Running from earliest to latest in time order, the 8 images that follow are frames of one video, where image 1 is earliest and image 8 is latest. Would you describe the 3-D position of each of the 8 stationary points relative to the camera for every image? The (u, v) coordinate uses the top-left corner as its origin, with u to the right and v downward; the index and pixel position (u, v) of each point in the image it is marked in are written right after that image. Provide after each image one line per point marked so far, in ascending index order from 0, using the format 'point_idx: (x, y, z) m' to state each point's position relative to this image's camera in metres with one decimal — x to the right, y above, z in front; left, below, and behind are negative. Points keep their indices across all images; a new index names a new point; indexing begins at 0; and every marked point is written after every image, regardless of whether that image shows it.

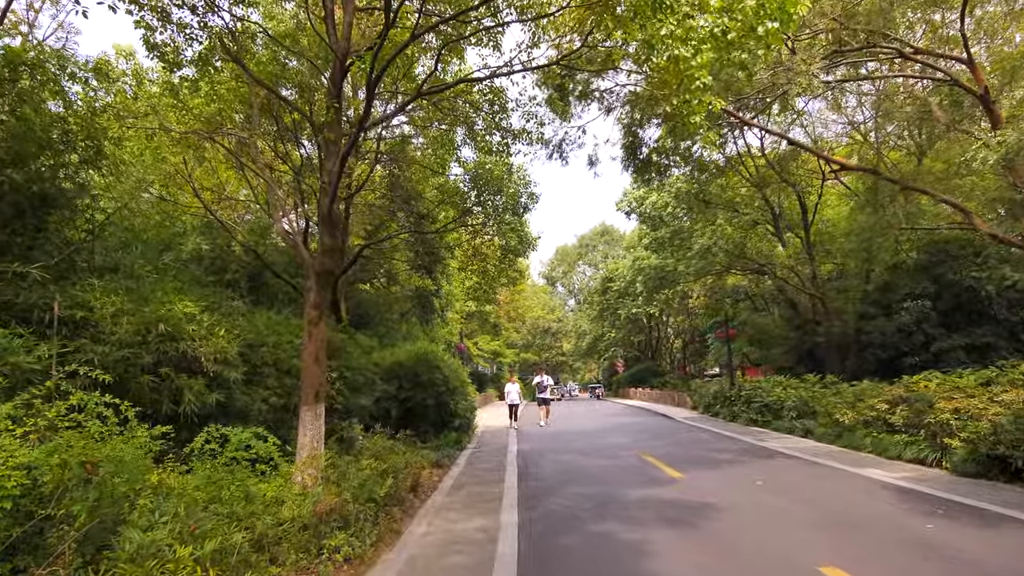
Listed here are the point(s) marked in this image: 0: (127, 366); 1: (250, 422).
0: (-4.5, -0.9, +6.3) m
1: (-3.7, -1.9, +7.6) m
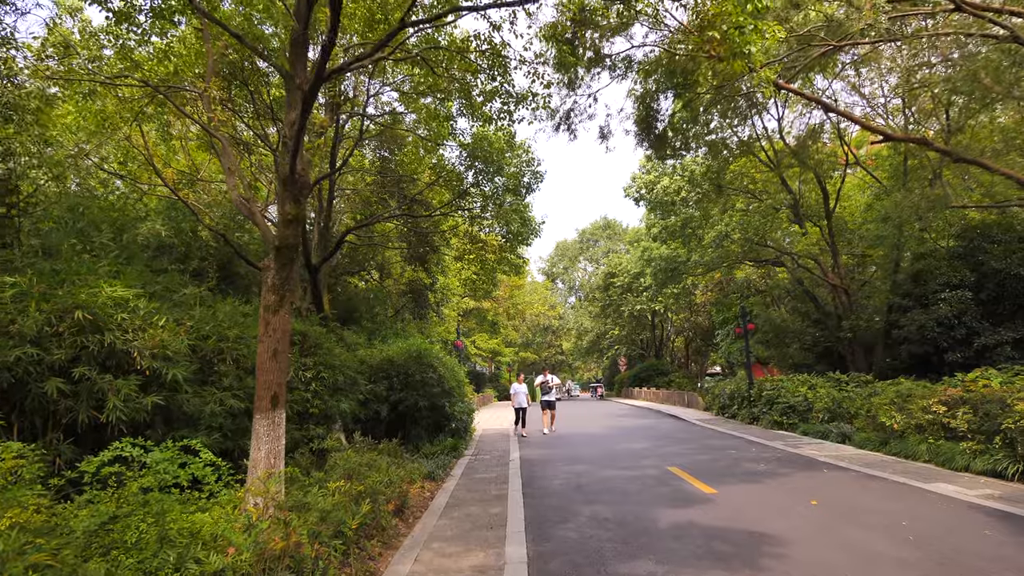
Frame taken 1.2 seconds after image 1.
0: (-4.4, -0.7, +5.0) m
1: (-3.6, -1.7, +6.3) m
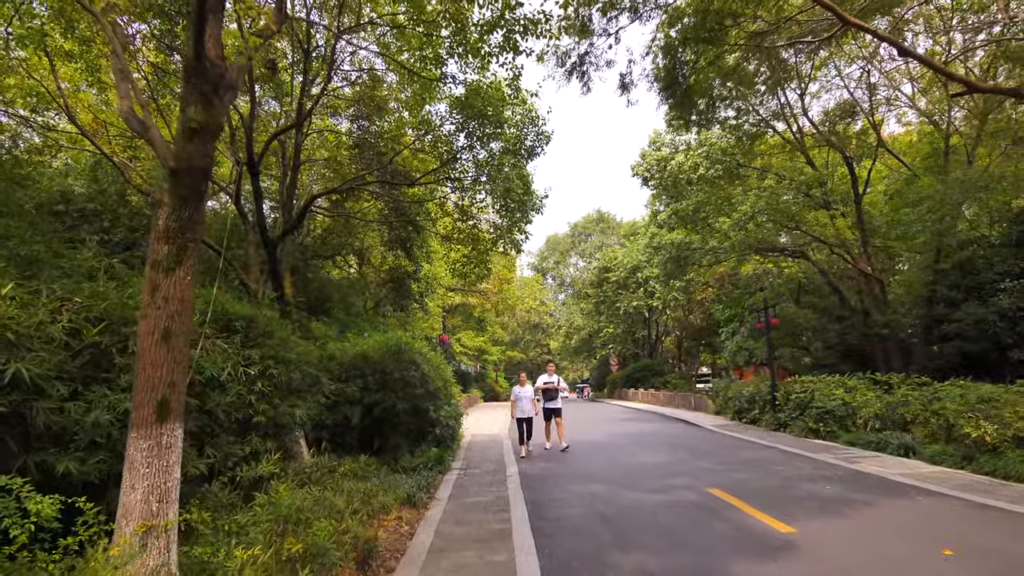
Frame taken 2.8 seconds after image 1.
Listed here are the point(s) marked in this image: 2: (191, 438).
0: (-4.3, -0.3, +3.0) m
1: (-3.5, -1.3, +4.3) m
2: (-3.4, -1.6, +5.8) m
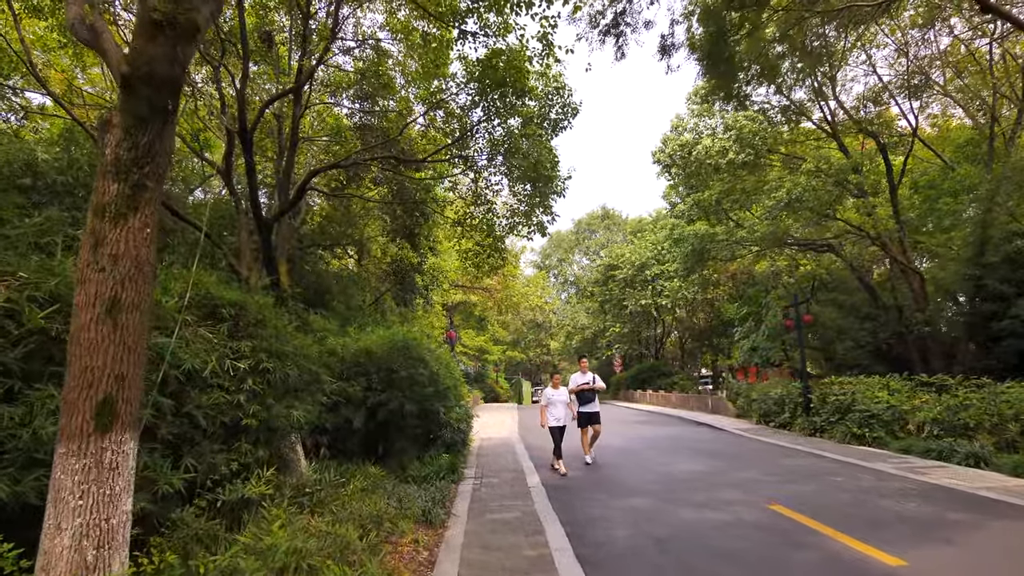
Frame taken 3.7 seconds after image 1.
0: (-3.8, -0.1, +1.9) m
1: (-3.1, -1.1, +3.3) m
2: (-3.0, -1.4, +4.7) m
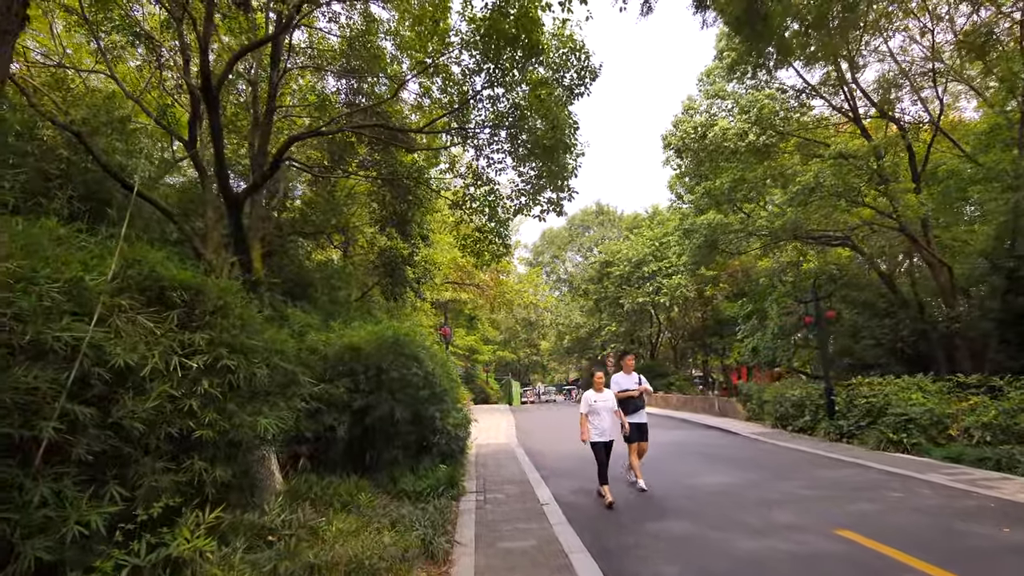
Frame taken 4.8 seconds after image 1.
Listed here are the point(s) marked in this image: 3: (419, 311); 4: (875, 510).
0: (-3.6, +0.1, +0.7) m
1: (-2.8, -0.9, +2.1) m
2: (-2.8, -1.2, +3.6) m
3: (-3.1, -0.8, +17.9) m
4: (+4.2, -2.5, +6.2) m
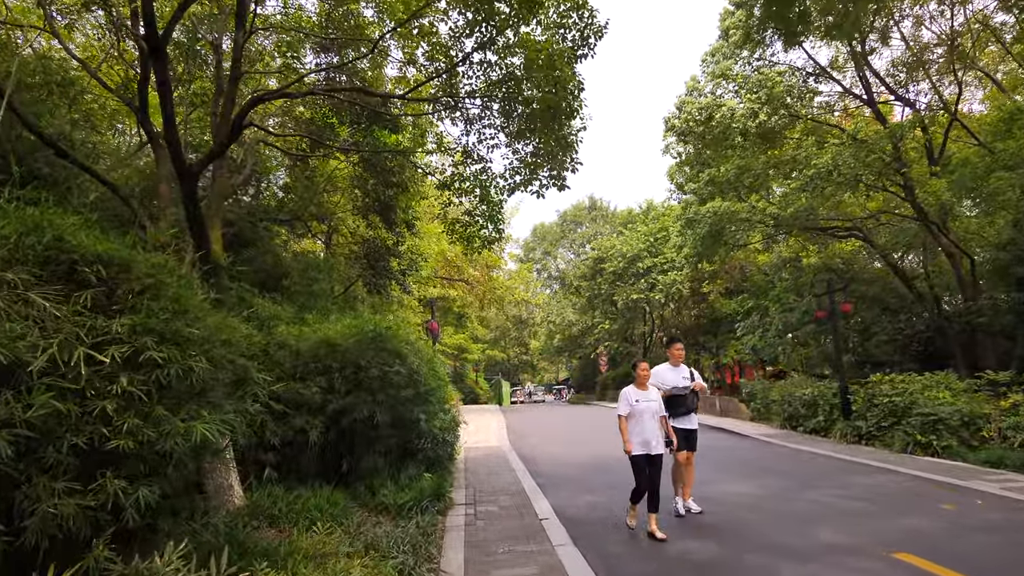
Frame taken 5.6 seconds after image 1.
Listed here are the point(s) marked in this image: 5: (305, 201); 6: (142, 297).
0: (-3.5, +0.3, -0.2) m
1: (-2.8, -0.7, +1.1) m
2: (-2.8, -1.0, +2.6) m
3: (-3.4, -0.6, +17.0) m
4: (+4.1, -2.3, +5.3) m
5: (-4.4, +1.9, +11.6) m
6: (-2.7, -0.1, +4.0) m
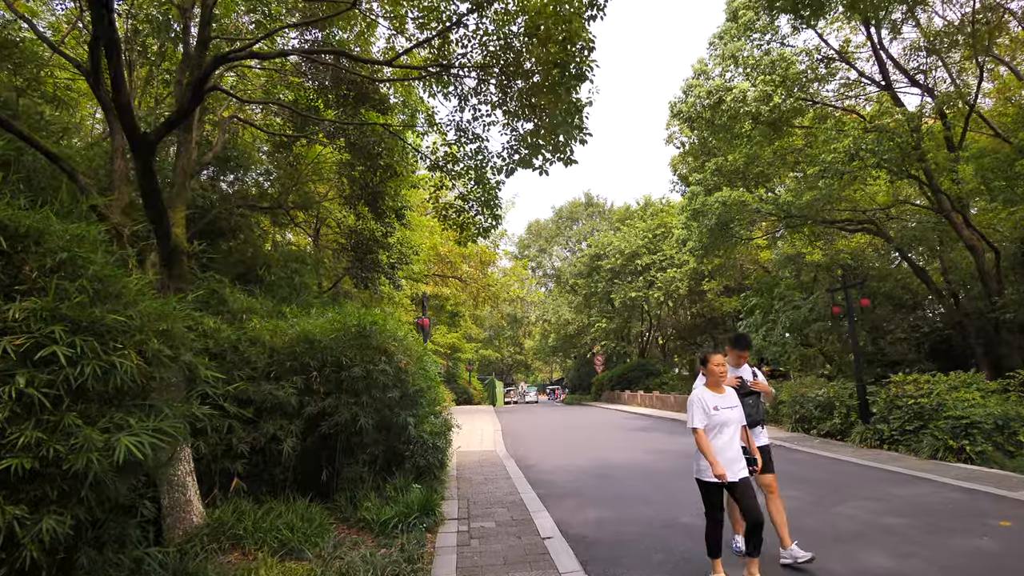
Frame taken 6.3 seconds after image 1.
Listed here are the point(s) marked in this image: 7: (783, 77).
0: (-3.4, +0.4, -1.0) m
1: (-2.7, -0.6, +0.3) m
2: (-2.8, -0.9, +1.8) m
3: (-3.5, -0.4, +16.2) m
4: (+4.1, -2.2, +4.6) m
5: (-4.5, +2.0, +10.8) m
6: (-2.7, 0.0, +3.2) m
7: (+5.9, +4.6, +12.0) m
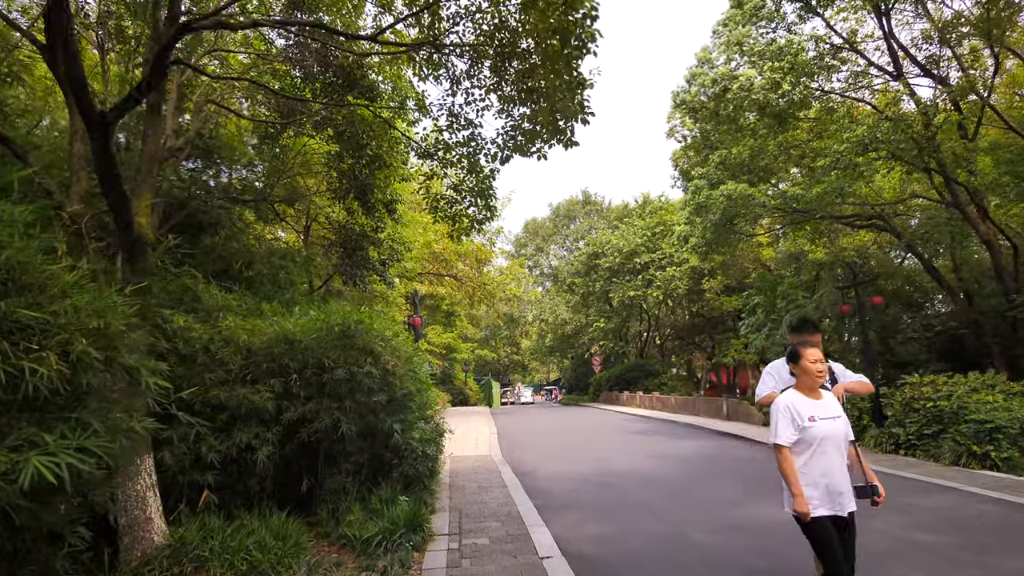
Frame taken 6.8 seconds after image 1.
0: (-3.4, +0.5, -1.6) m
1: (-2.7, -0.5, -0.2) m
2: (-2.8, -0.8, +1.3) m
3: (-3.6, -0.4, +15.6) m
4: (+4.1, -2.2, +4.1) m
5: (-4.6, +2.1, +10.2) m
6: (-2.7, +0.1, +2.7) m
7: (+5.8, +4.6, +11.5) m
